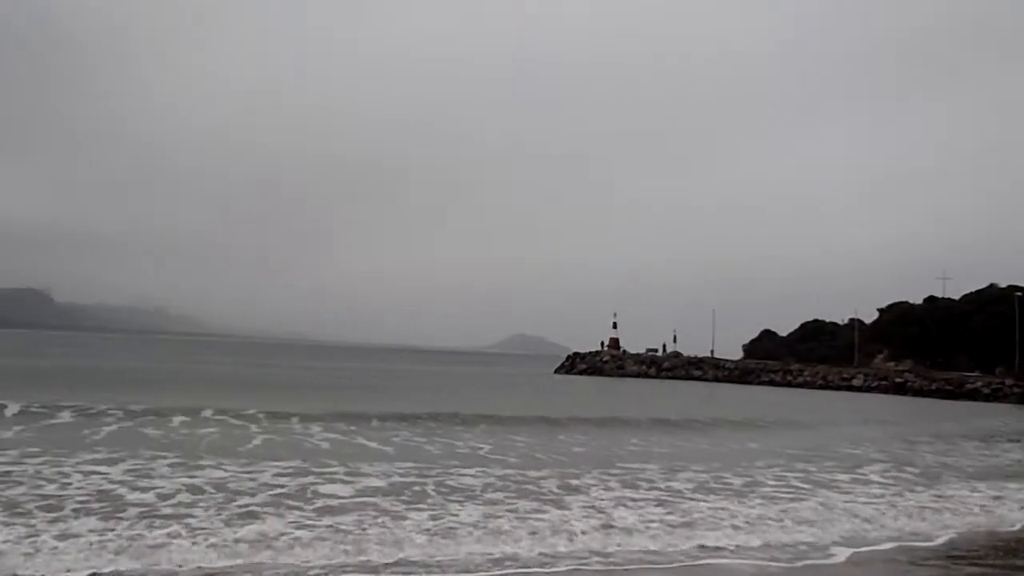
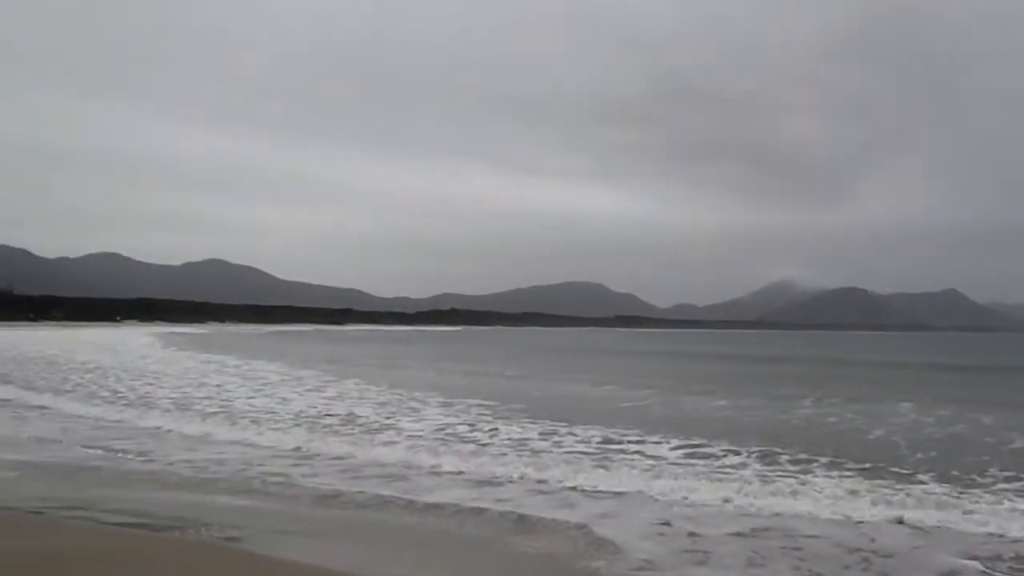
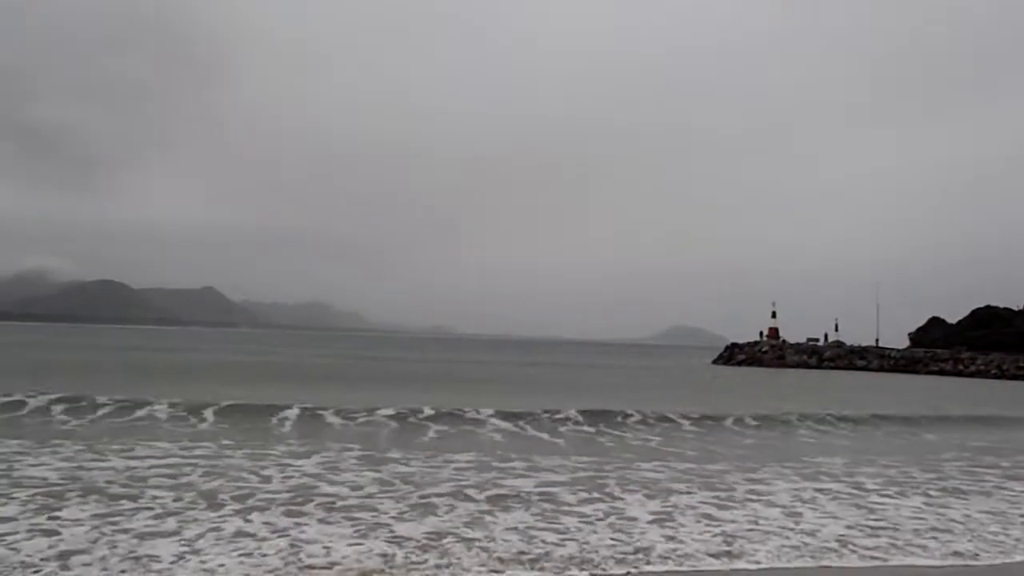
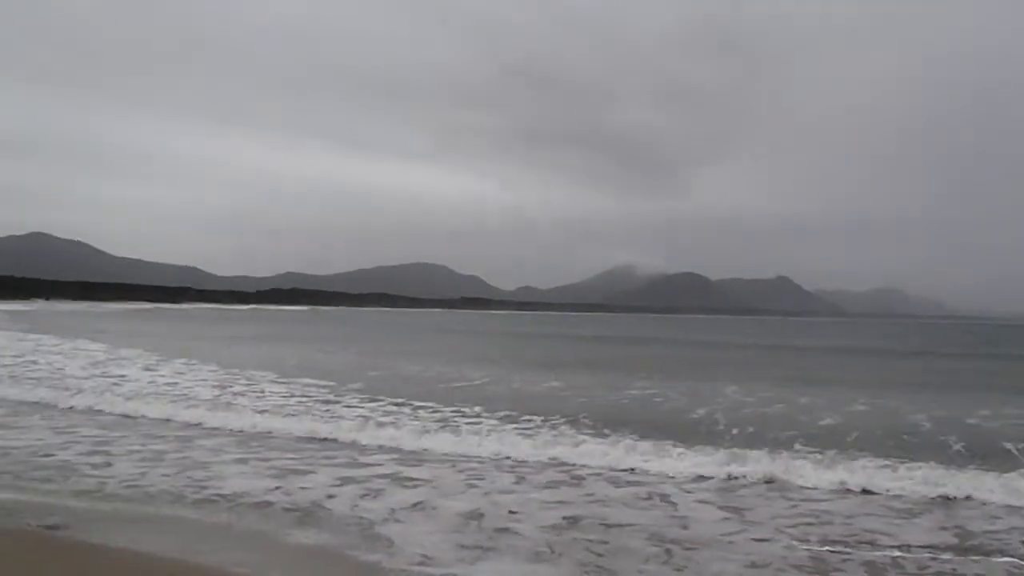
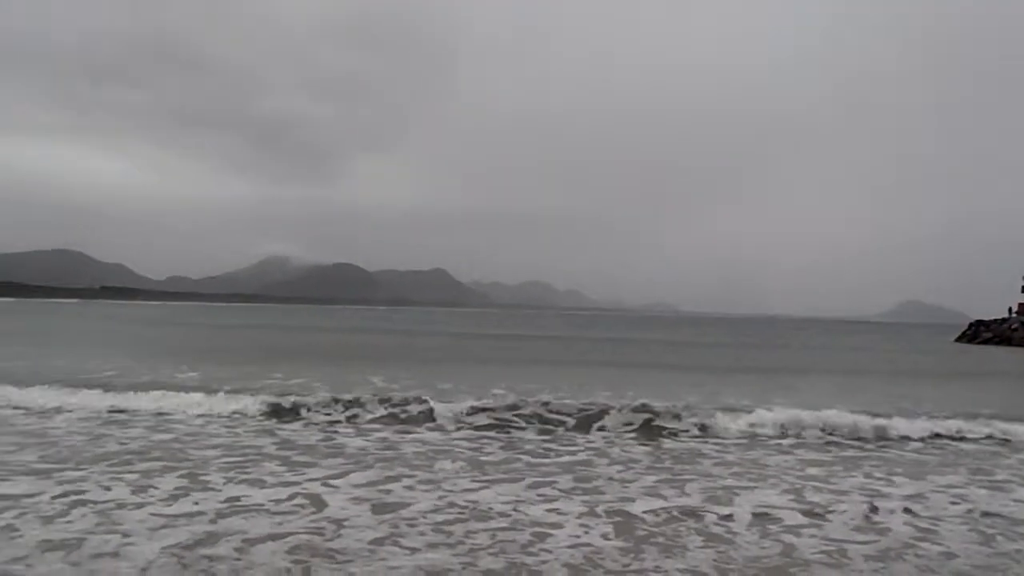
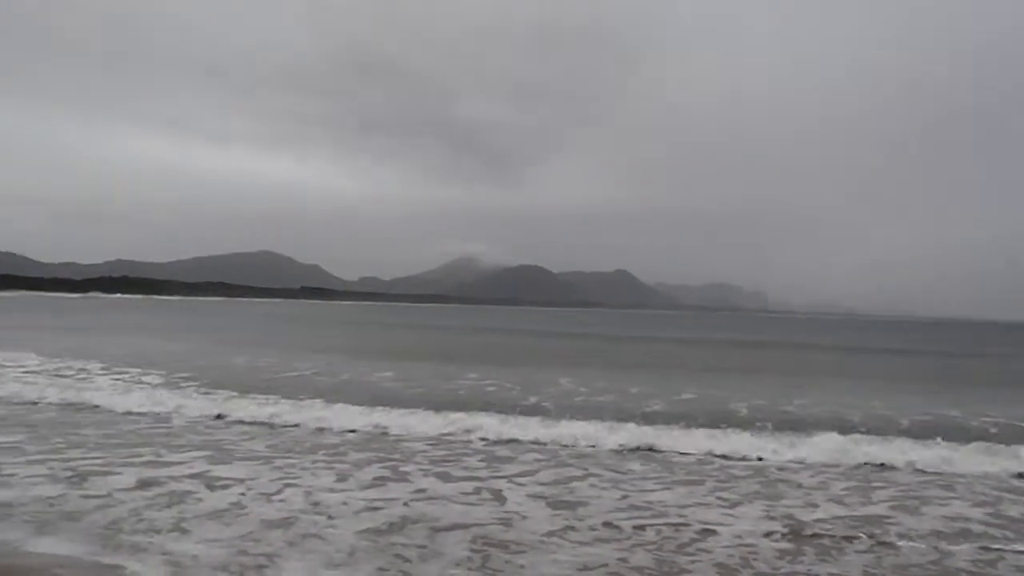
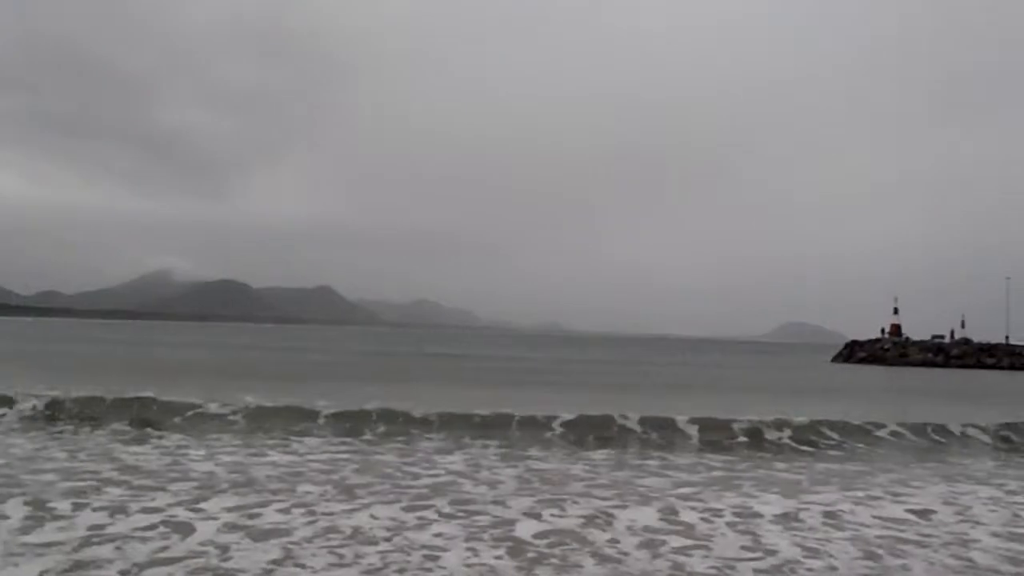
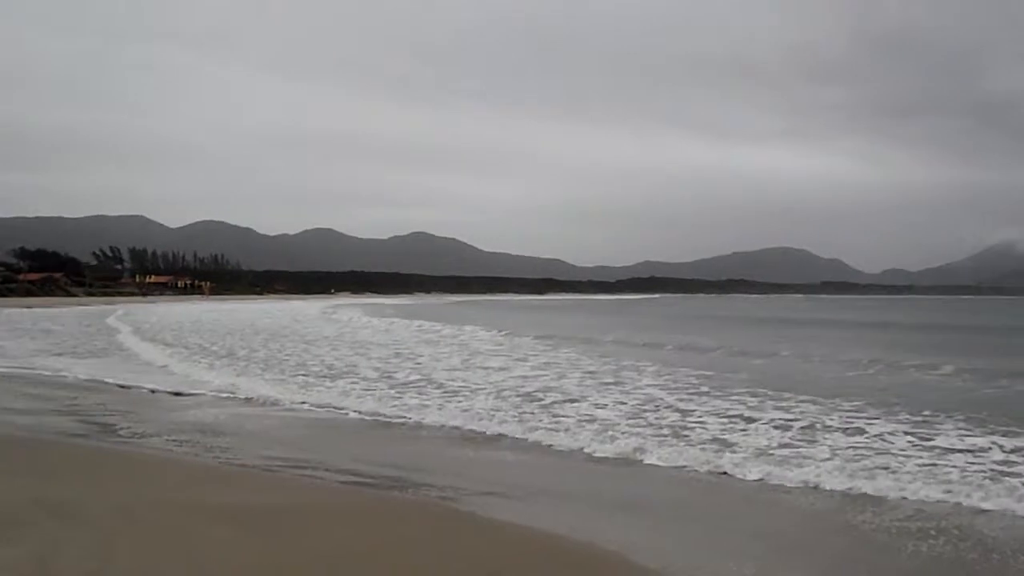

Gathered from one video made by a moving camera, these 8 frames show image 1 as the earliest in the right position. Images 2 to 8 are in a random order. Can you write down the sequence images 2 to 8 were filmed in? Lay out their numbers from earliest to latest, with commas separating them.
3, 7, 5, 6, 4, 2, 8
